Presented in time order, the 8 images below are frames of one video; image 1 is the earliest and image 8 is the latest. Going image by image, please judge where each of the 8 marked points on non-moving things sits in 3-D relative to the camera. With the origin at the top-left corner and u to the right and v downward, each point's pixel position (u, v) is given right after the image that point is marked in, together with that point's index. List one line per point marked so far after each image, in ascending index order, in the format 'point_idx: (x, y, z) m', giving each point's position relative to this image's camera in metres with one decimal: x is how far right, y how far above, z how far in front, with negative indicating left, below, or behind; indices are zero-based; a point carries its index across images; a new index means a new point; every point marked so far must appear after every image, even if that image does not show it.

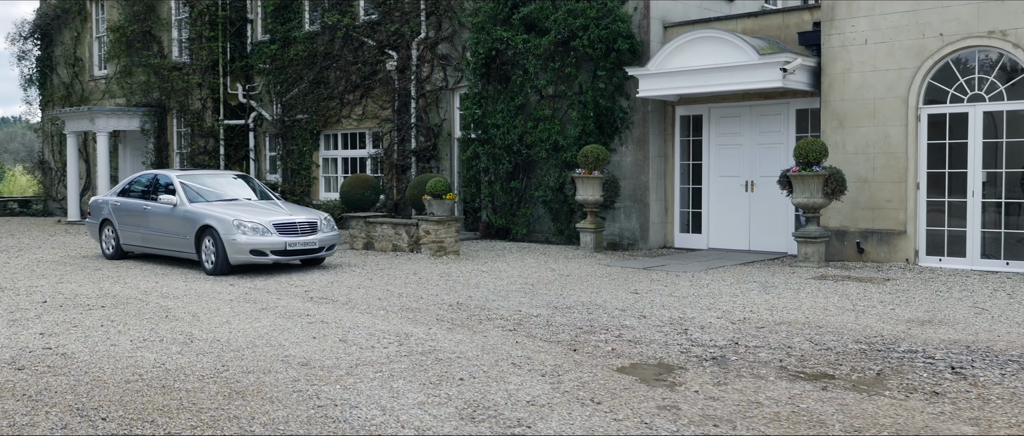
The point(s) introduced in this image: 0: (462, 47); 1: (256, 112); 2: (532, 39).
0: (-0.8, +2.8, +15.5) m
1: (-5.2, +2.1, +19.1) m
2: (+0.3, +2.6, +13.8) m
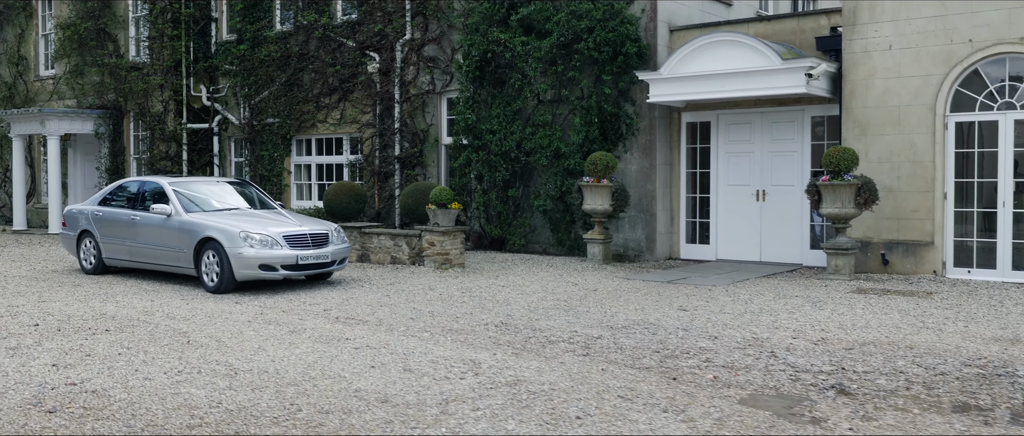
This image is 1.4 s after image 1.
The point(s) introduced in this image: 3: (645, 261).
0: (-0.9, +2.7, +14.8) m
1: (-5.6, +2.0, +18.1) m
2: (+0.3, +2.5, +13.2) m
3: (+1.8, -0.6, +12.8) m
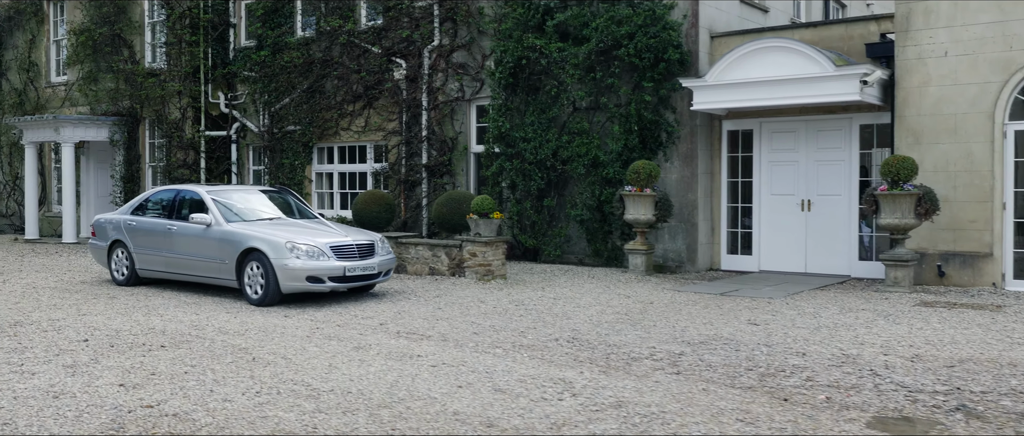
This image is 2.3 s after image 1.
0: (-0.5, +2.5, +14.5) m
1: (-5.2, +1.8, +17.8) m
2: (+0.8, +2.4, +13.0) m
3: (+2.3, -0.7, +12.5) m
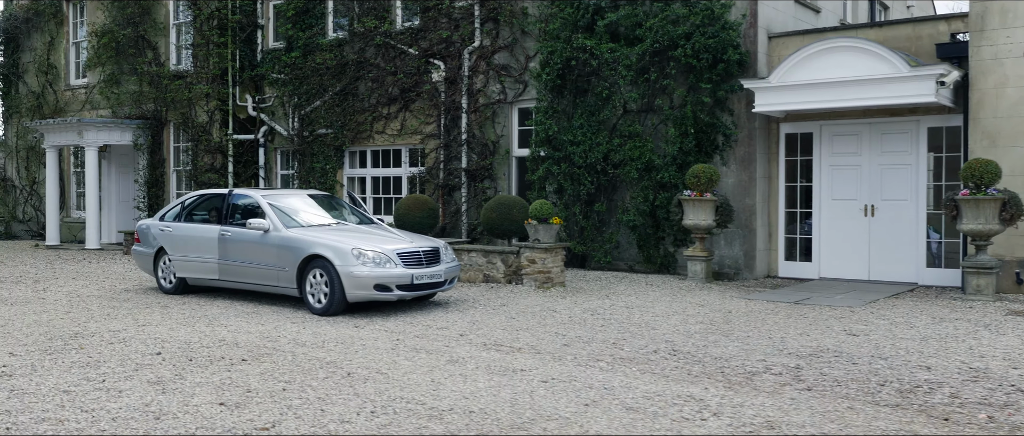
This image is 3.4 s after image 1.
0: (+0.2, +2.4, +14.2) m
1: (-4.5, +1.7, +17.4) m
2: (+1.5, +2.3, +12.6) m
3: (+3.0, -0.8, +12.1) m
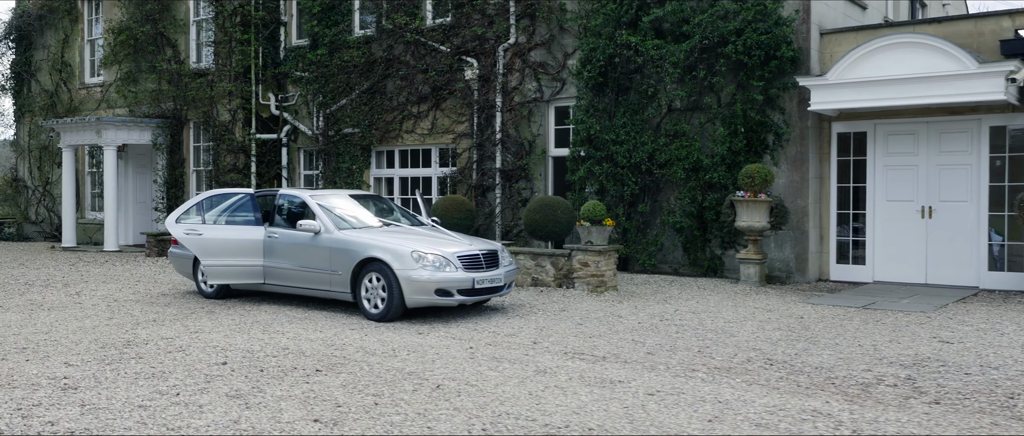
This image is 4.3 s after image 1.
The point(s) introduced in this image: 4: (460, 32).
0: (+0.8, +2.4, +13.8) m
1: (-4.0, +1.7, +17.0) m
2: (+2.0, +2.3, +12.2) m
3: (+3.6, -0.8, +11.7) m
4: (-0.8, +2.9, +14.8) m
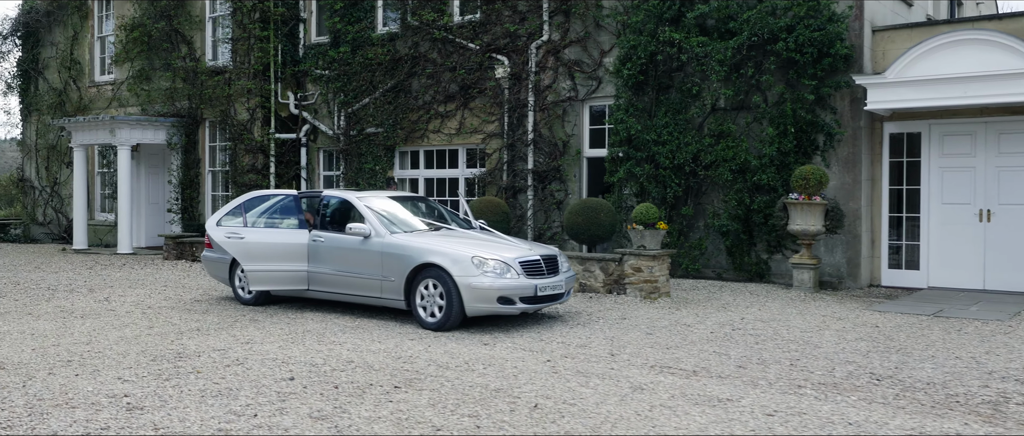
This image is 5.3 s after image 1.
0: (+1.2, +2.4, +13.4) m
1: (-3.5, +1.6, +16.5) m
2: (+2.5, +2.2, +11.8) m
3: (+4.1, -0.9, +11.3) m
4: (-0.3, +2.9, +14.3) m
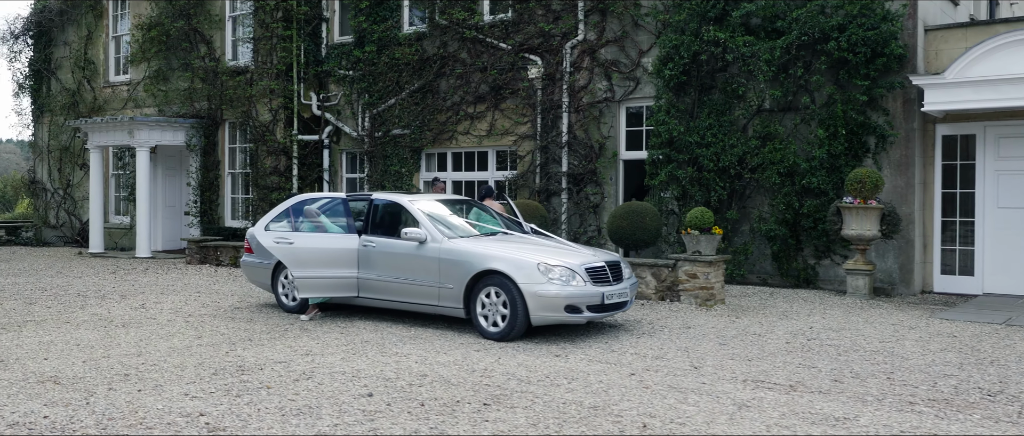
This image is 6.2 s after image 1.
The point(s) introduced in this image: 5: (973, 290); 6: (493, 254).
0: (+1.7, +2.3, +13.1) m
1: (-3.0, +1.6, +16.1) m
2: (+3.0, +2.2, +11.5) m
3: (+4.6, -0.9, +11.0) m
4: (+0.2, +2.8, +14.0) m
5: (+5.4, -0.8, +11.1) m
6: (-0.2, -0.3, +7.5) m
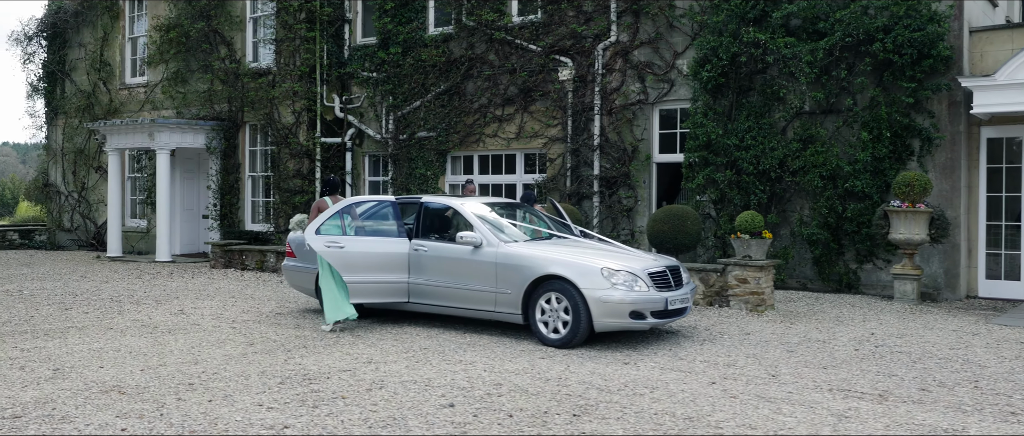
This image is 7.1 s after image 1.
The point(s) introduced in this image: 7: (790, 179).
0: (+2.2, +2.3, +12.9) m
1: (-2.6, +1.5, +16.0) m
2: (+3.5, +2.1, +11.4) m
3: (+5.0, -0.9, +10.9) m
4: (+0.6, +2.8, +13.8) m
5: (+5.9, -0.9, +11.0) m
6: (+0.3, -0.3, +7.4) m
7: (+3.4, +0.5, +11.6) m
